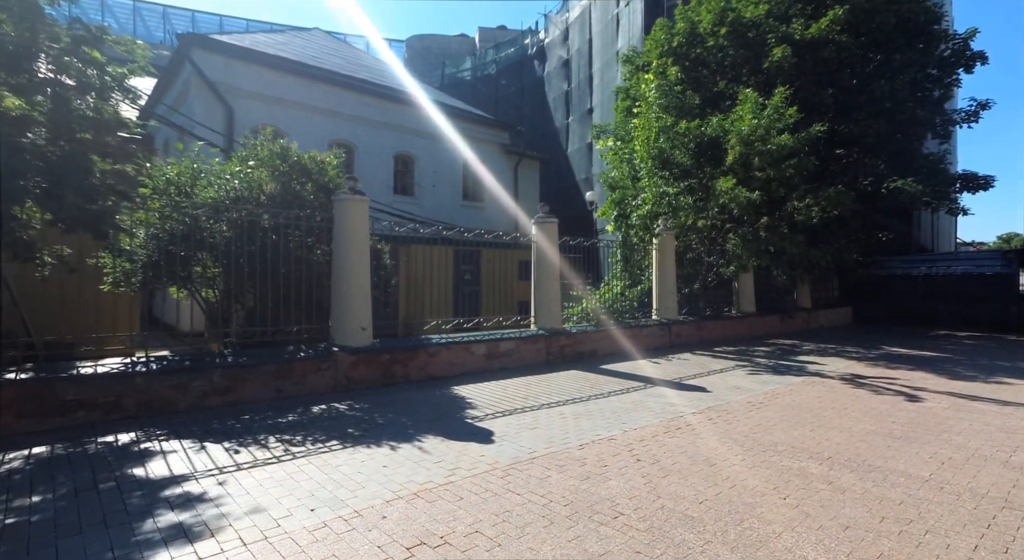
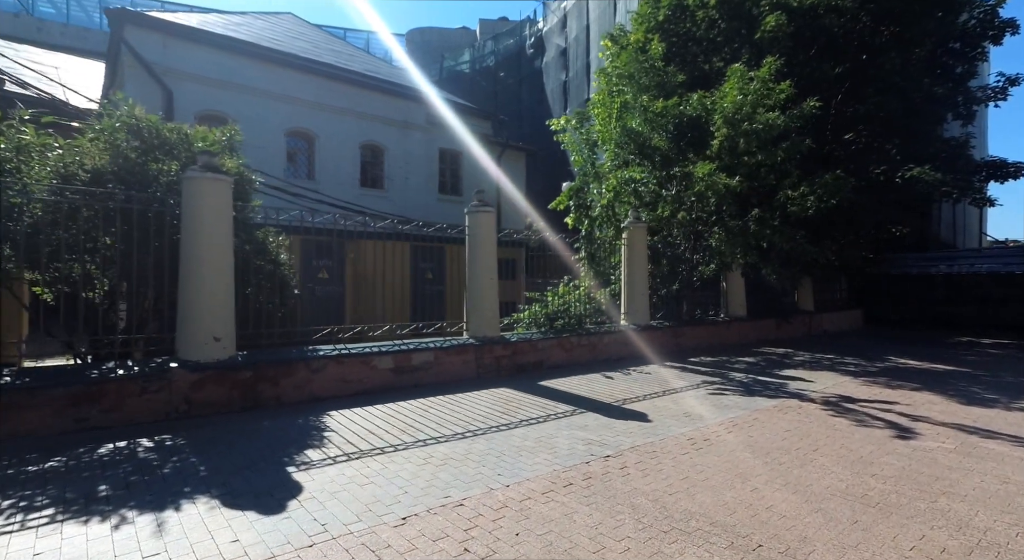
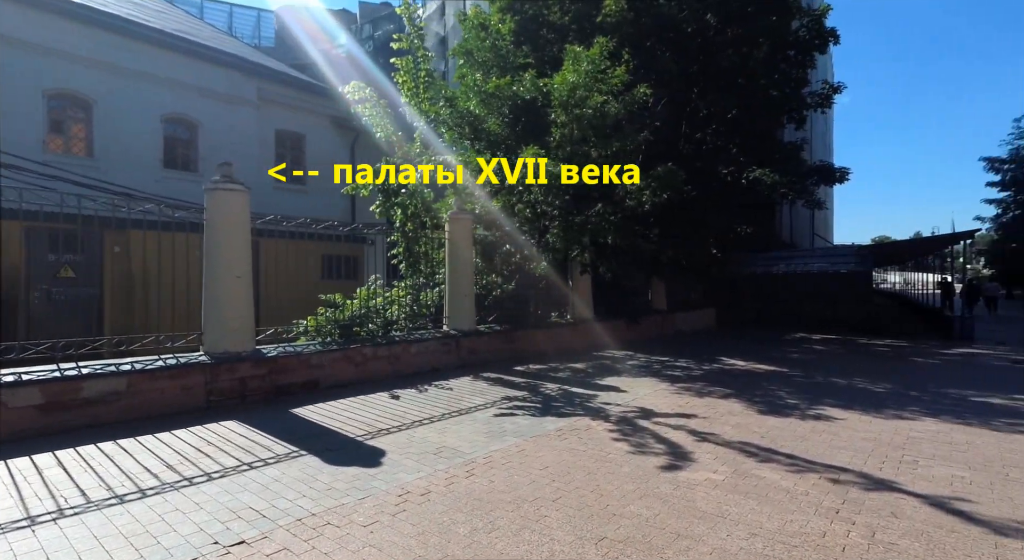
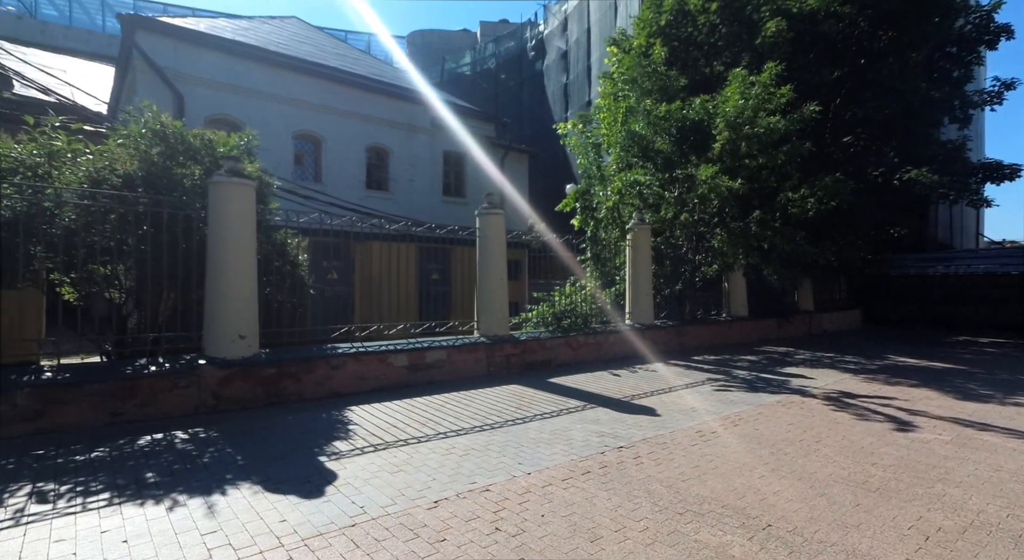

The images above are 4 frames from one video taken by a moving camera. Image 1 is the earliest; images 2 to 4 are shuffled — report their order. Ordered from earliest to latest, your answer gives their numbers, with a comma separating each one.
4, 2, 3
